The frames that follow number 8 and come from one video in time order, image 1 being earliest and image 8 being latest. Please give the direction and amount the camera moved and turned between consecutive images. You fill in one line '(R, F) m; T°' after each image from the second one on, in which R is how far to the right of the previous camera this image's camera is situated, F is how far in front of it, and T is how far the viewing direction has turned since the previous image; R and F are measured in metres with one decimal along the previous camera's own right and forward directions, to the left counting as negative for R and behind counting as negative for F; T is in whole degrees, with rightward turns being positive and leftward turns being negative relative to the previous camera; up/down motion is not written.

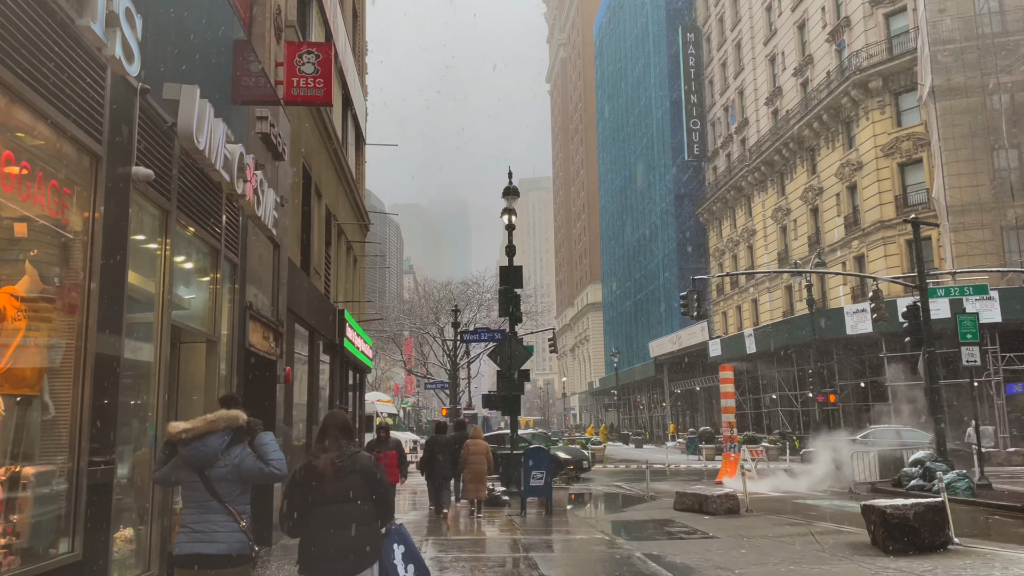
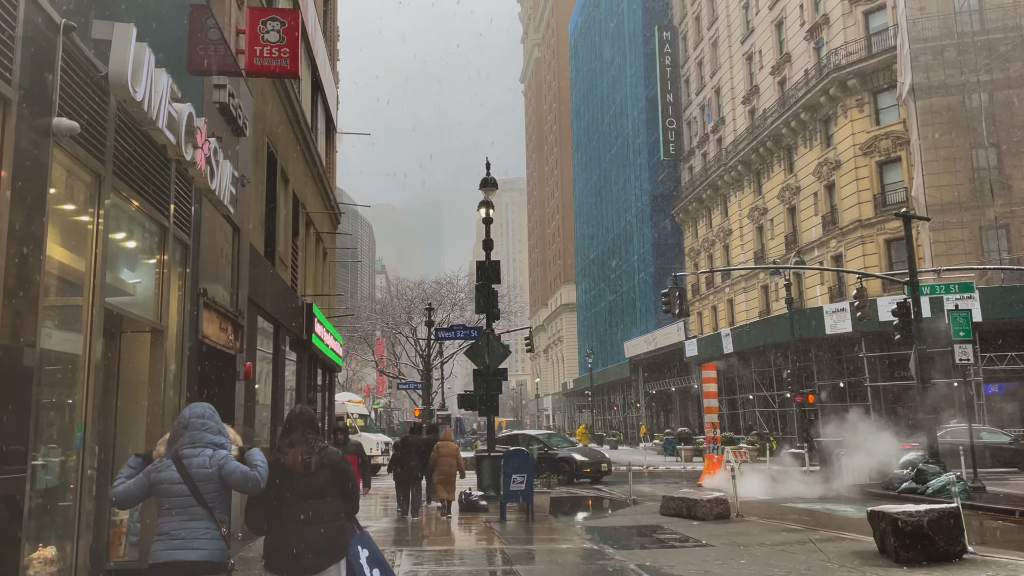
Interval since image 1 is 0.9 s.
(-0.1, +0.8) m; +2°
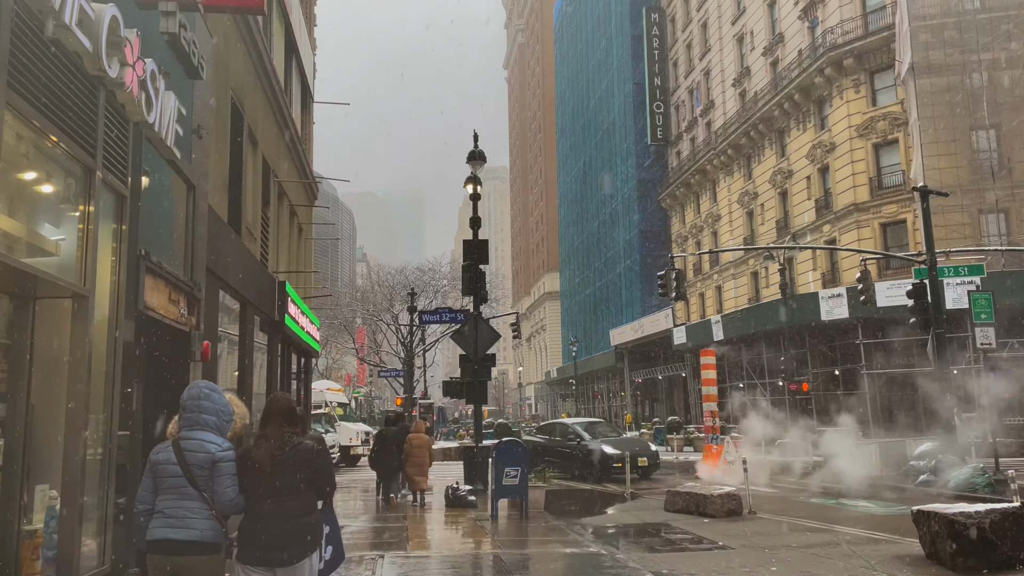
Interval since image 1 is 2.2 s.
(-0.2, +1.2) m; +1°
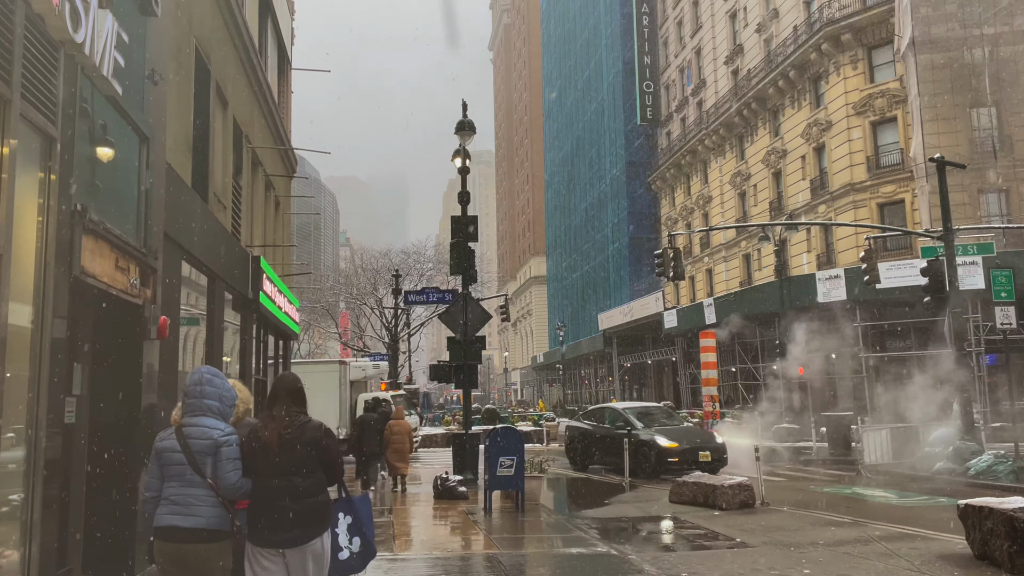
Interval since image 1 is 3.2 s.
(-0.1, +1.0) m; +1°
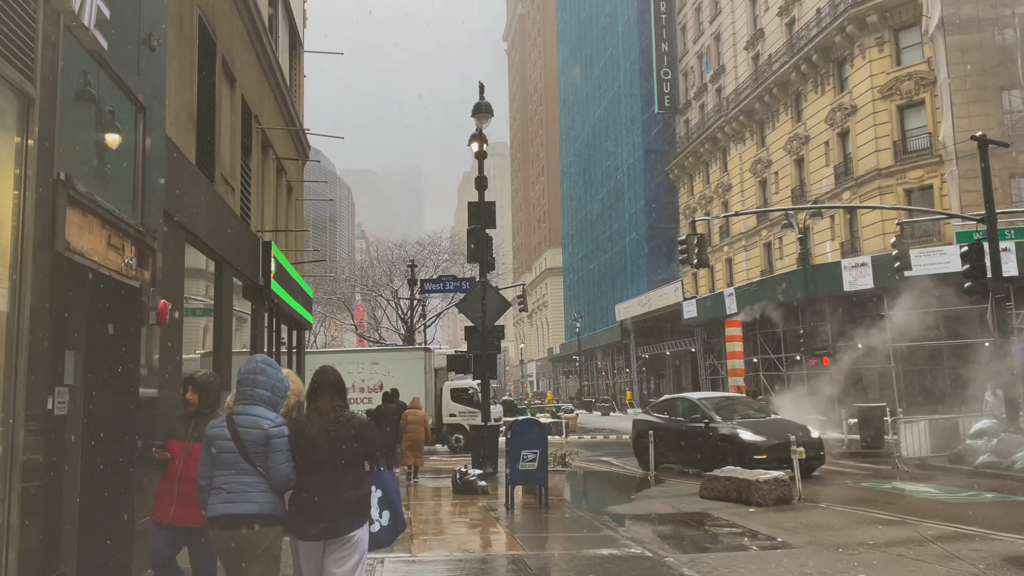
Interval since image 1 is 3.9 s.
(-0.1, +0.6) m; -1°
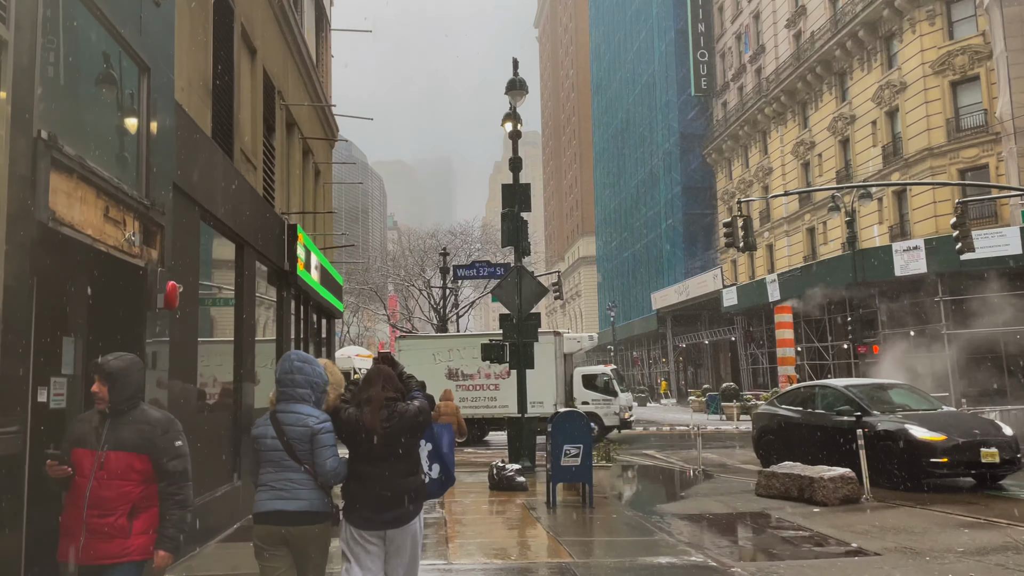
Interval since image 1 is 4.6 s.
(-0.1, +0.8) m; -2°
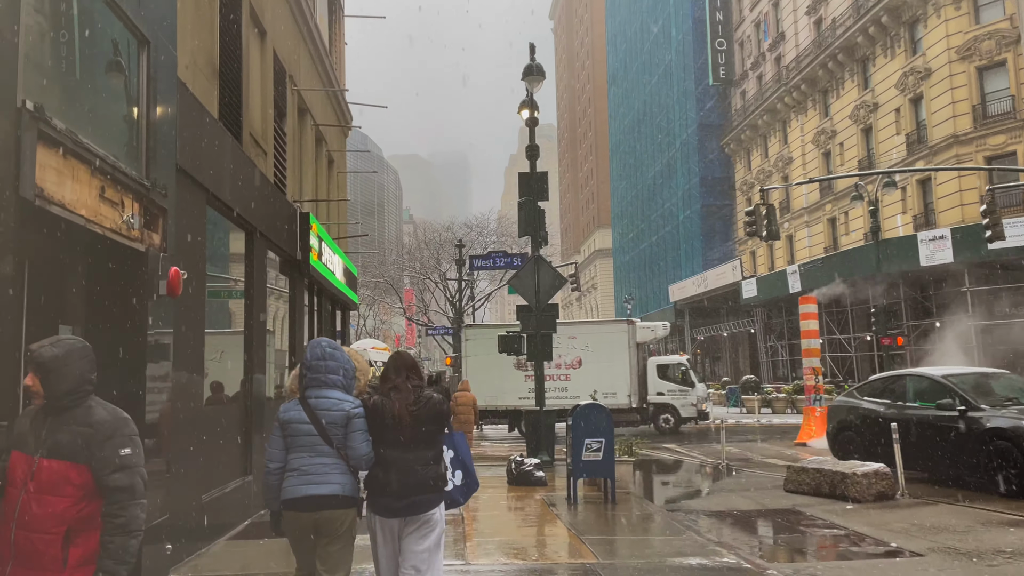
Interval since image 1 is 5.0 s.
(0.0, +0.4) m; -1°
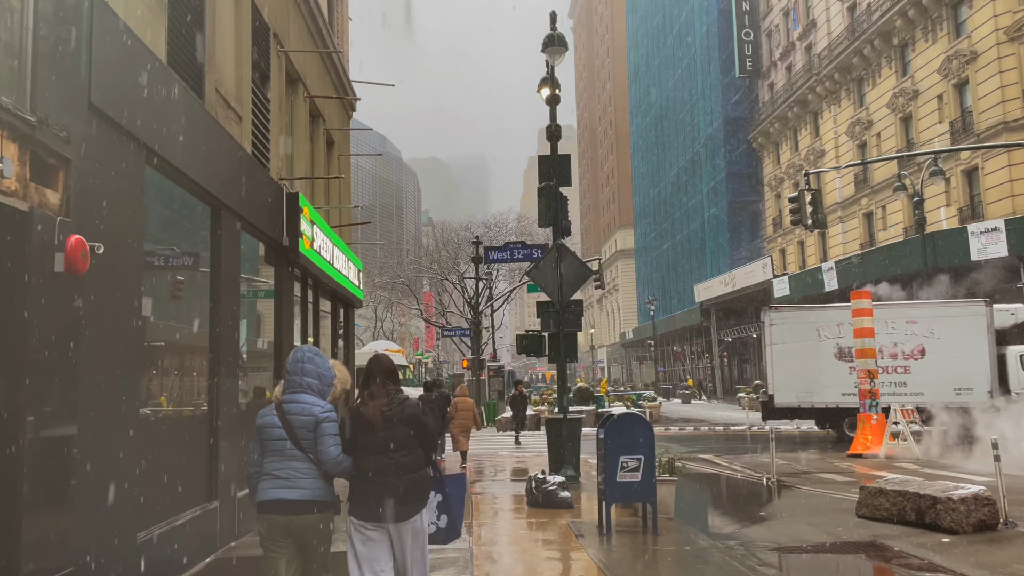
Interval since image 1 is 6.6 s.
(0.0, +1.6) m; -1°
